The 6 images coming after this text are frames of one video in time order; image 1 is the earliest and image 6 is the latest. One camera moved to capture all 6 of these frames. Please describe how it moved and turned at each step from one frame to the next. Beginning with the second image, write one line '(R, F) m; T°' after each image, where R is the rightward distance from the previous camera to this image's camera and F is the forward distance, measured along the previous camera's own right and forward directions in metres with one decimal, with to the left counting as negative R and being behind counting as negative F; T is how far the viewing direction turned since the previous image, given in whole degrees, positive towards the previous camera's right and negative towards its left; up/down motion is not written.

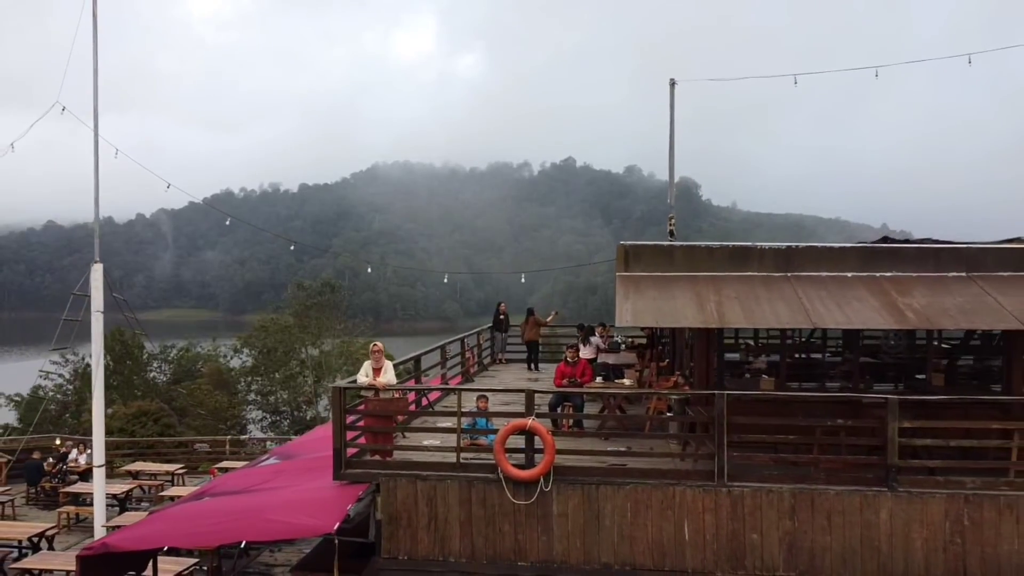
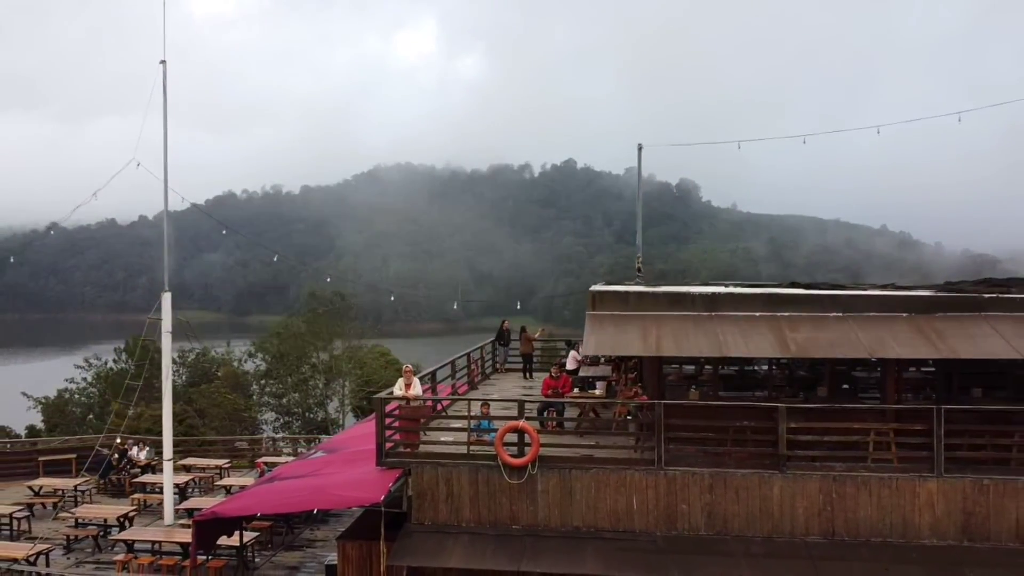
(+0.1, -1.8) m; 0°
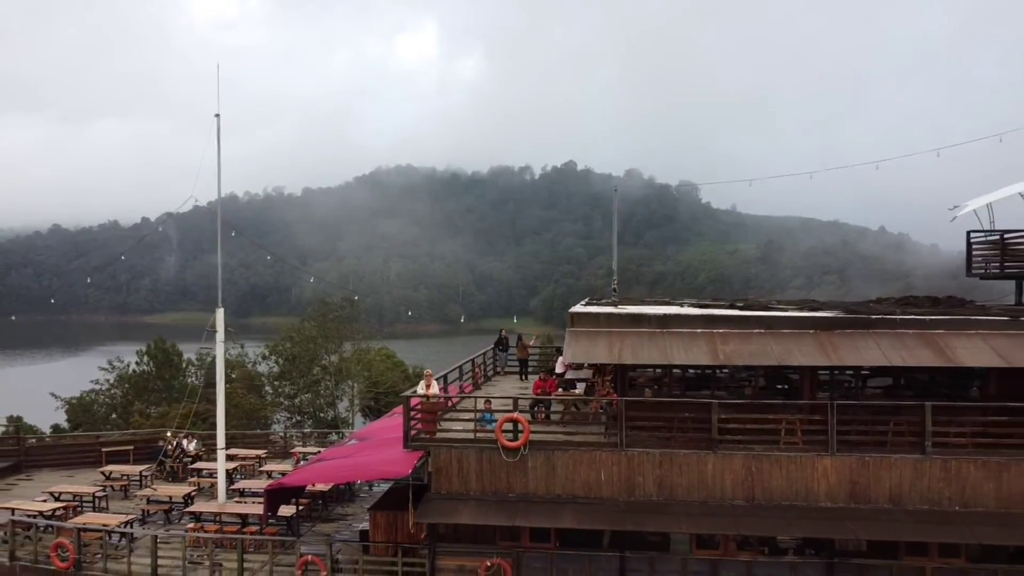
(+0.1, -2.1) m; 0°
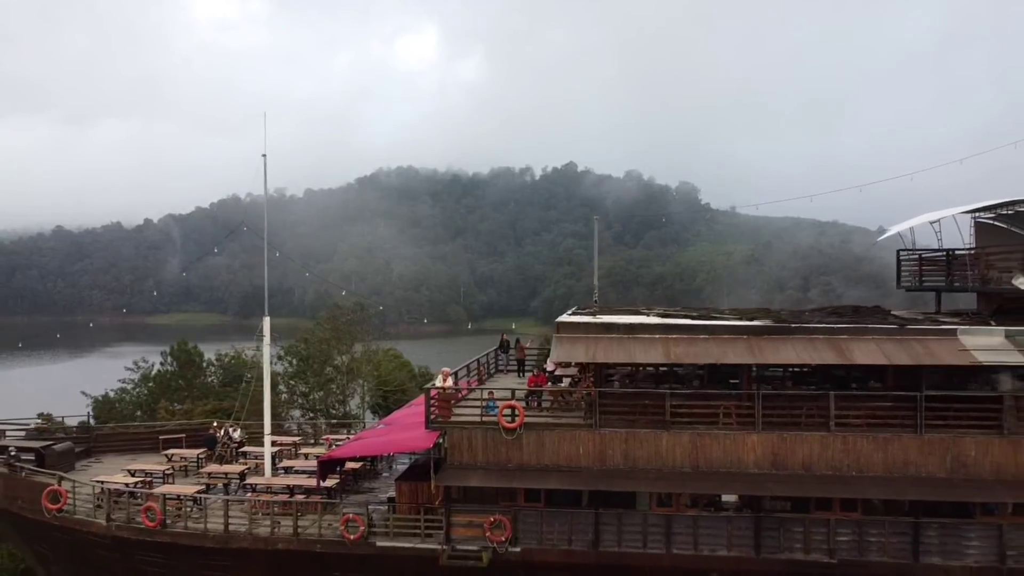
(0.0, -2.5) m; 0°
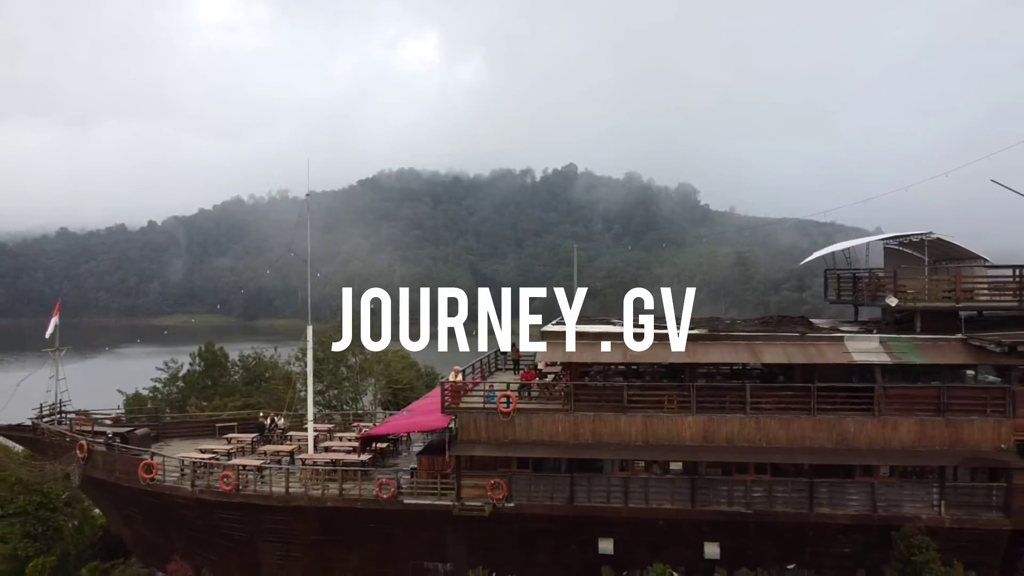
(+0.1, -3.5) m; 0°
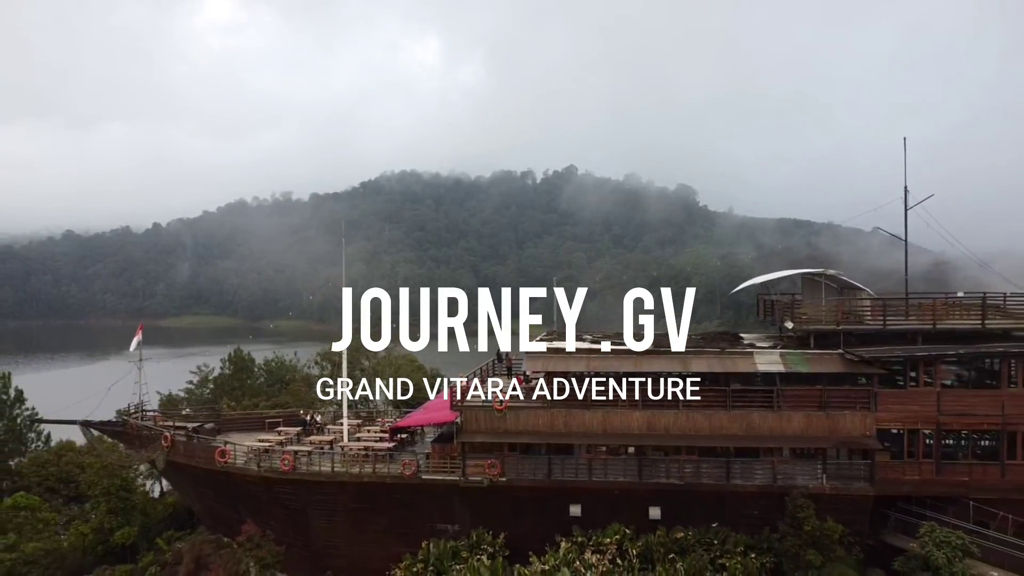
(+0.3, -4.8) m; 0°
